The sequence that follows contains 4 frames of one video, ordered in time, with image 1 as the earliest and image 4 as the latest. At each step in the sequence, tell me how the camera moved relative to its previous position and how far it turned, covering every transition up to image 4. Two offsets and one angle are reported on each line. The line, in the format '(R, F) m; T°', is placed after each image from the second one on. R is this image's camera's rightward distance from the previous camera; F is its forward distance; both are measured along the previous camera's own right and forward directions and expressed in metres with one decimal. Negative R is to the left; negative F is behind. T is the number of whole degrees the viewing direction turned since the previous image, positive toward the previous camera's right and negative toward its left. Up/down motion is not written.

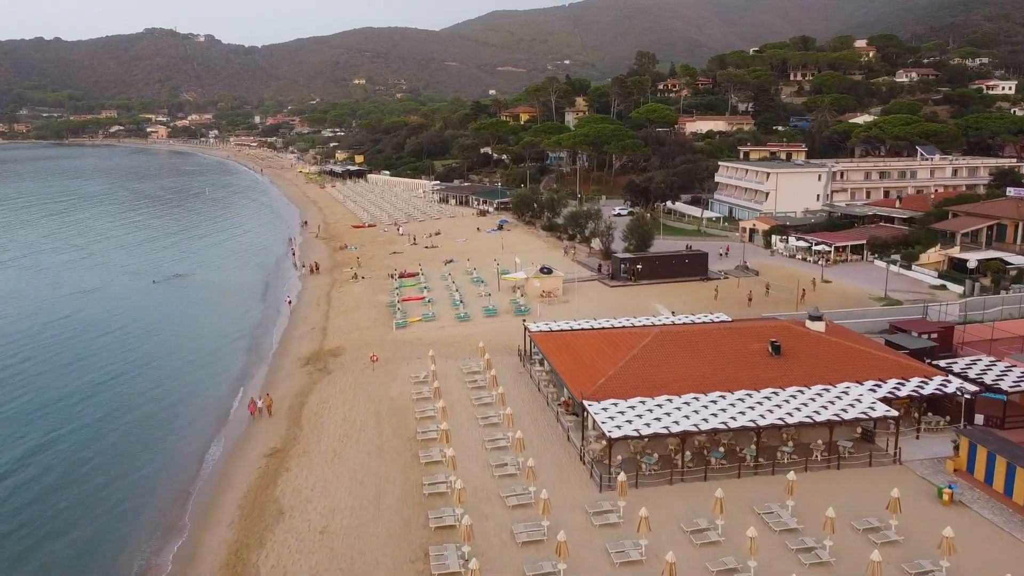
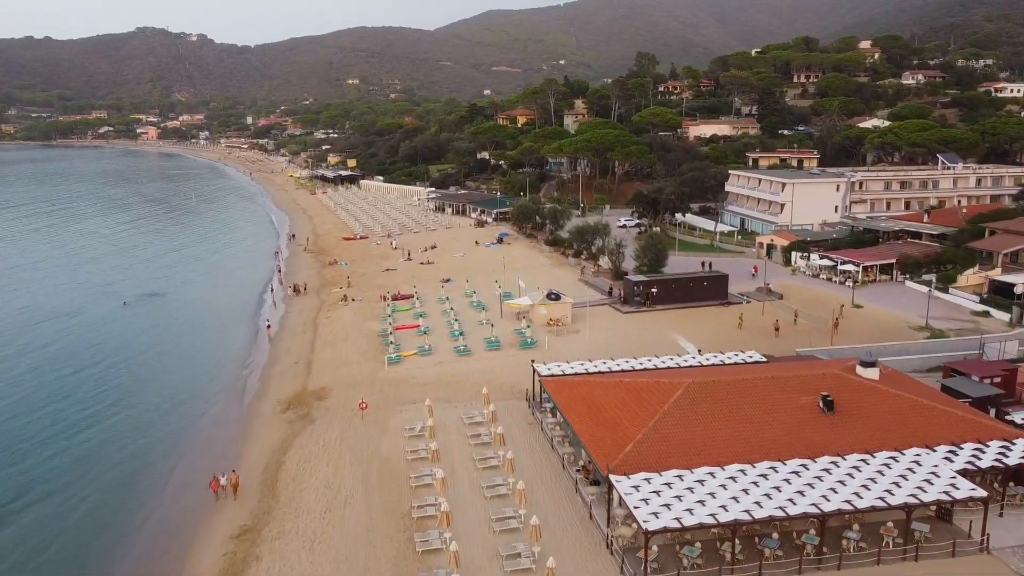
(-0.4, +3.3) m; 0°
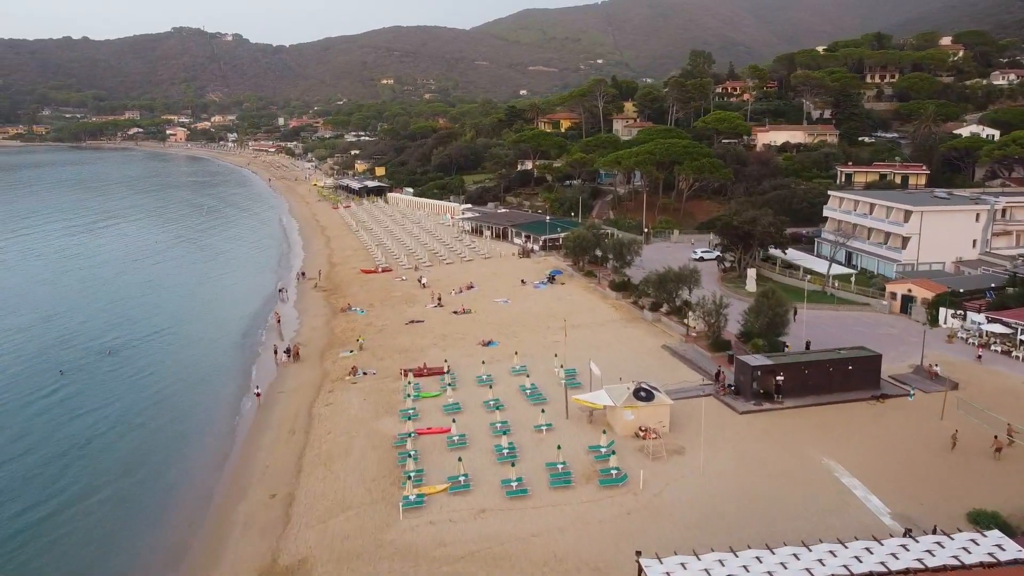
(-1.2, +10.2) m; -2°
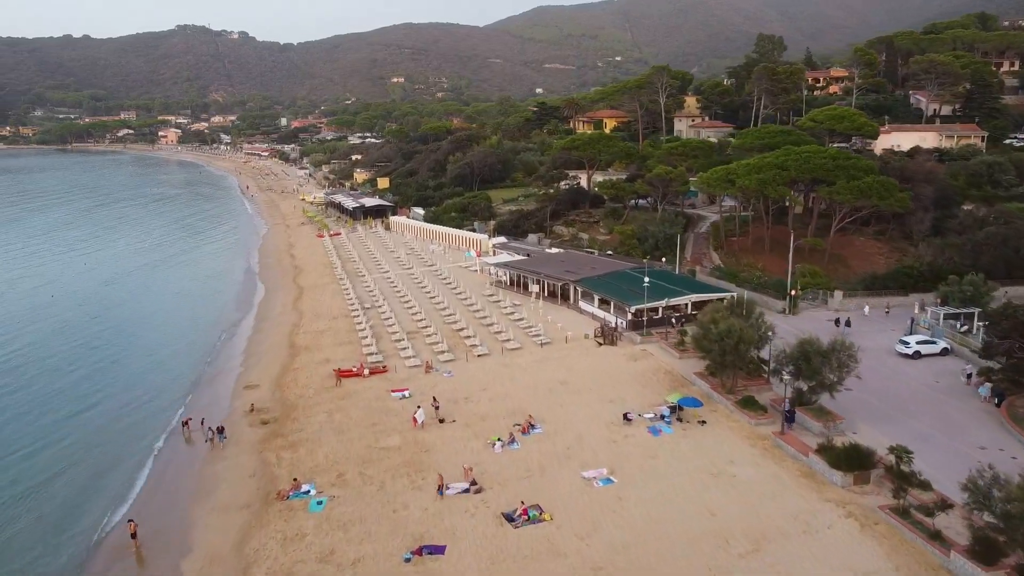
(-2.4, +20.6) m; -1°
